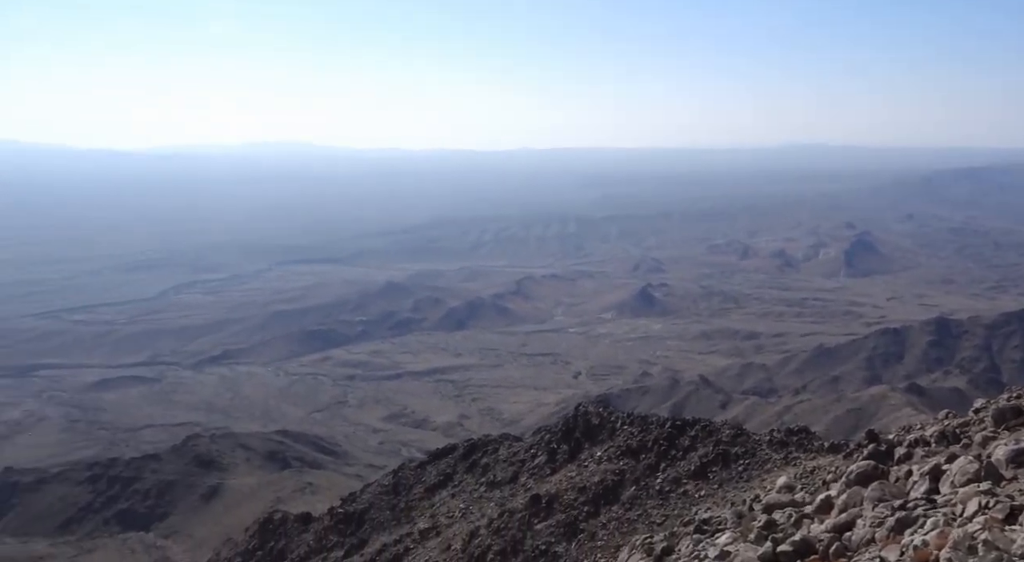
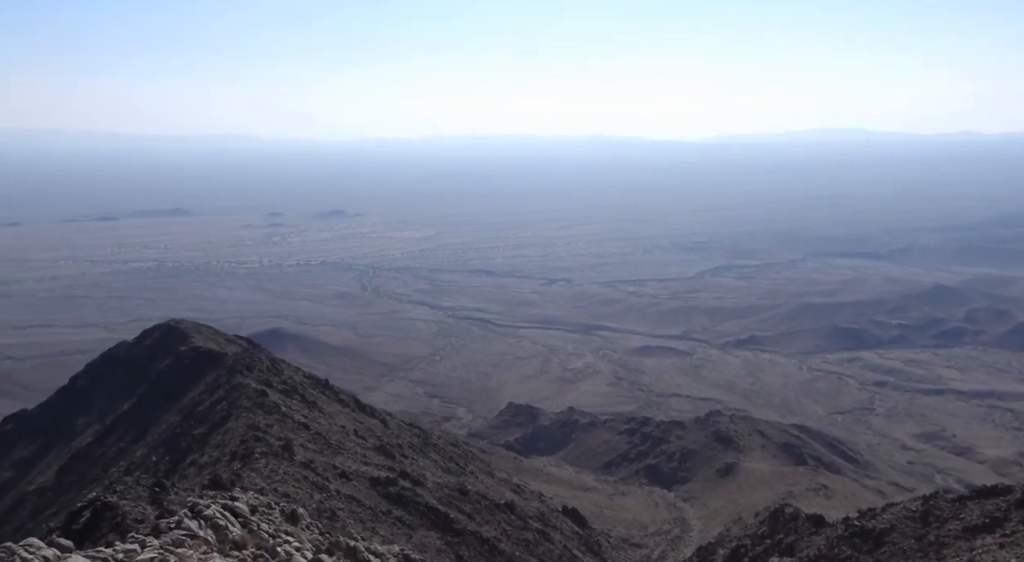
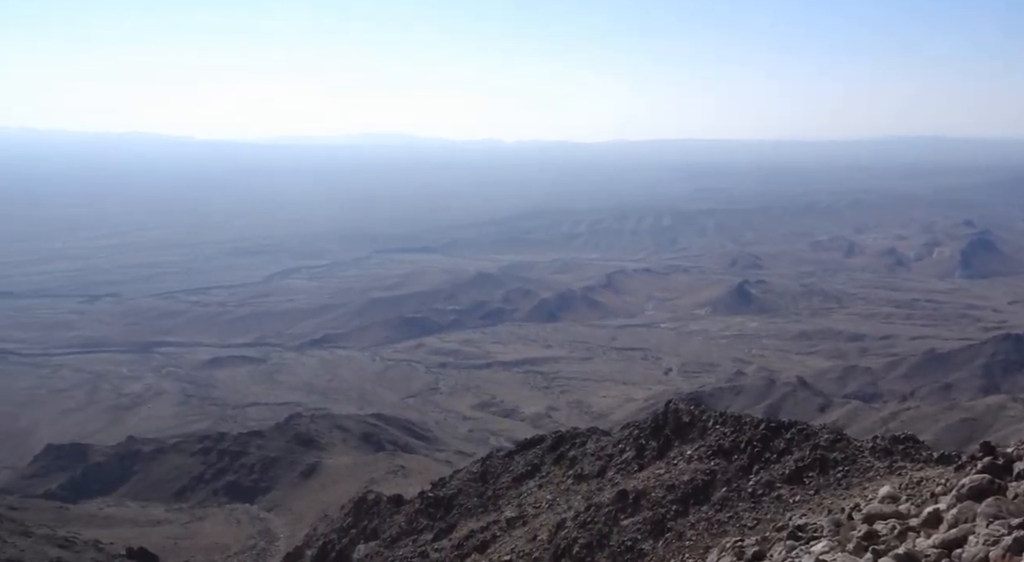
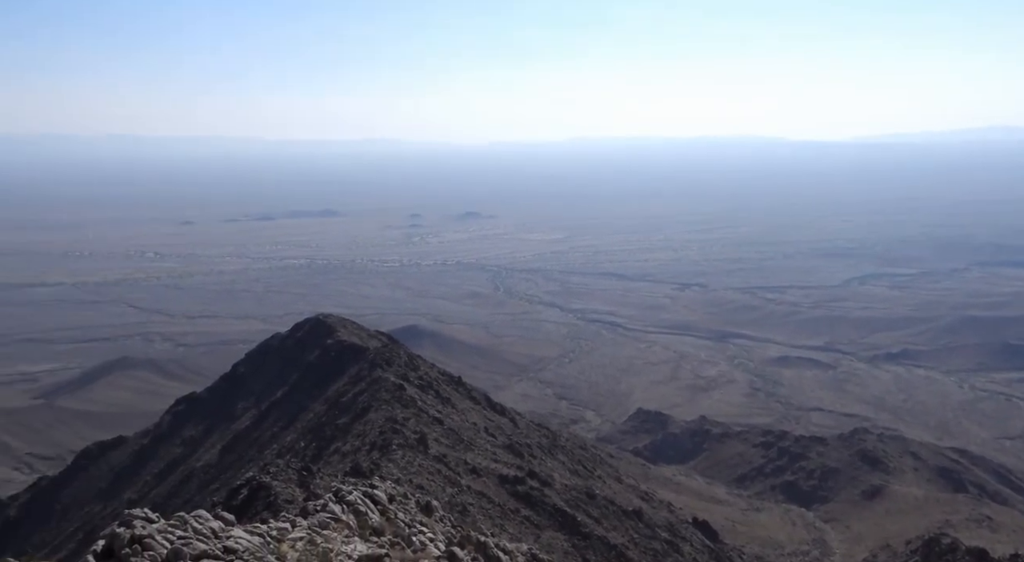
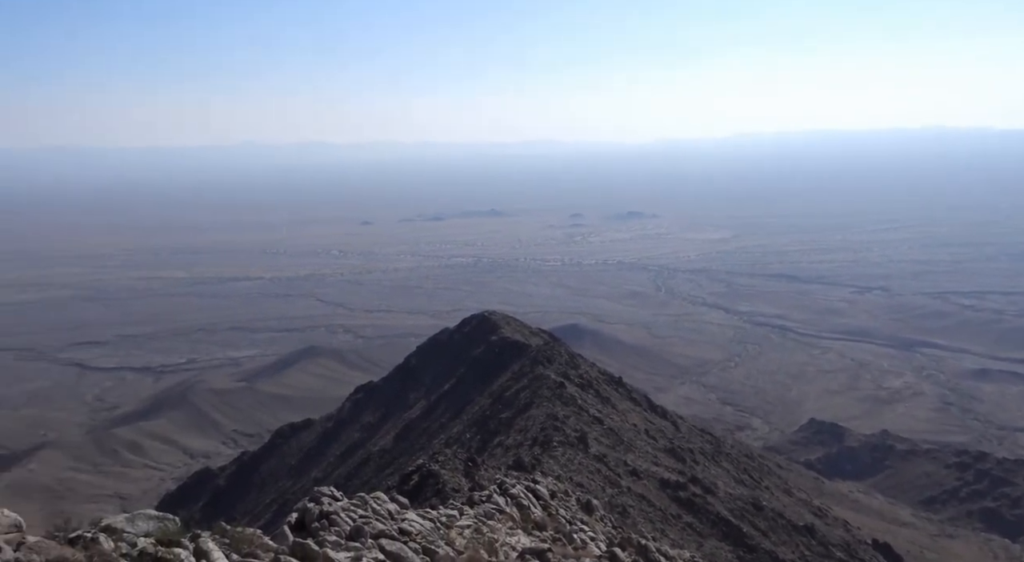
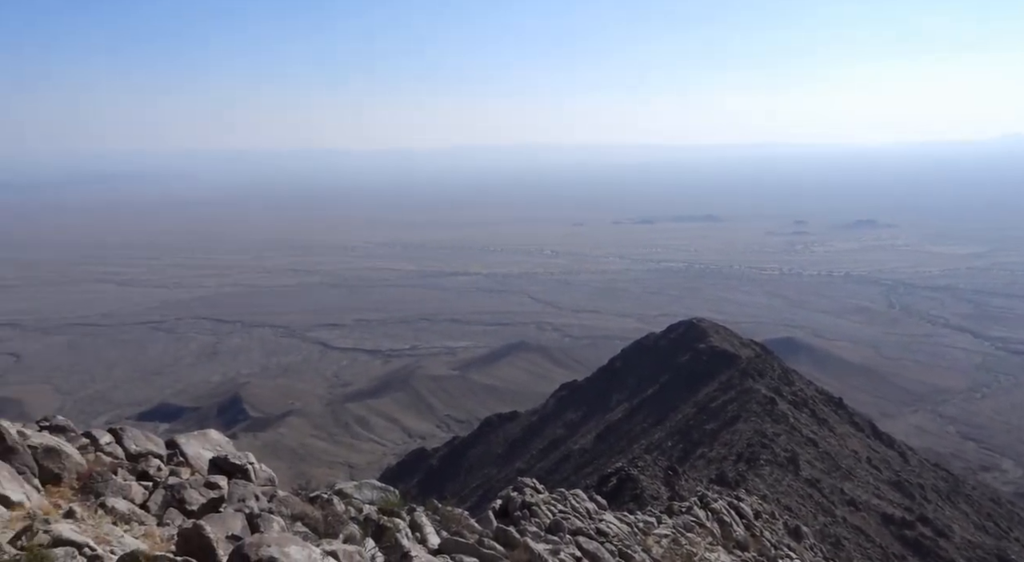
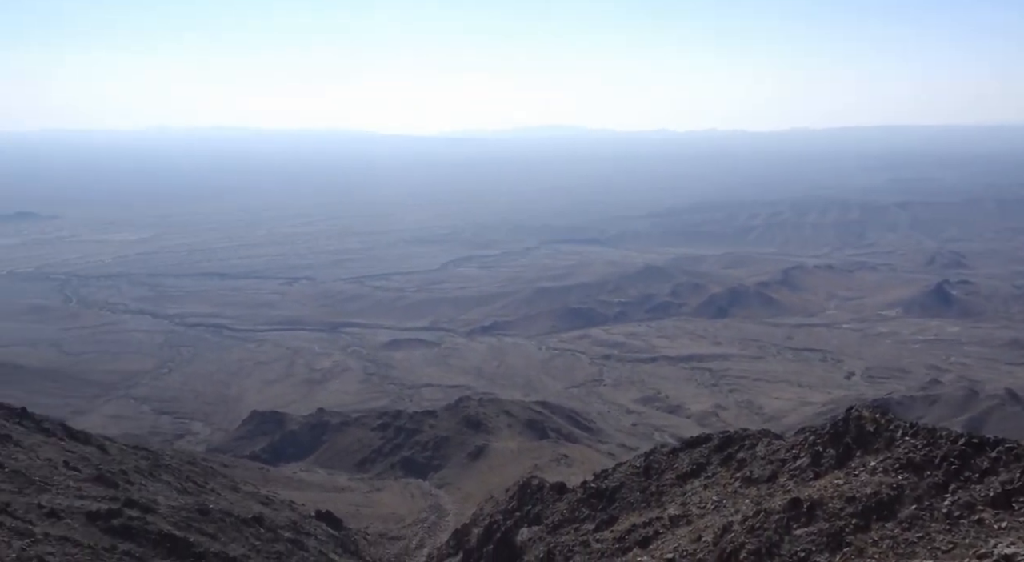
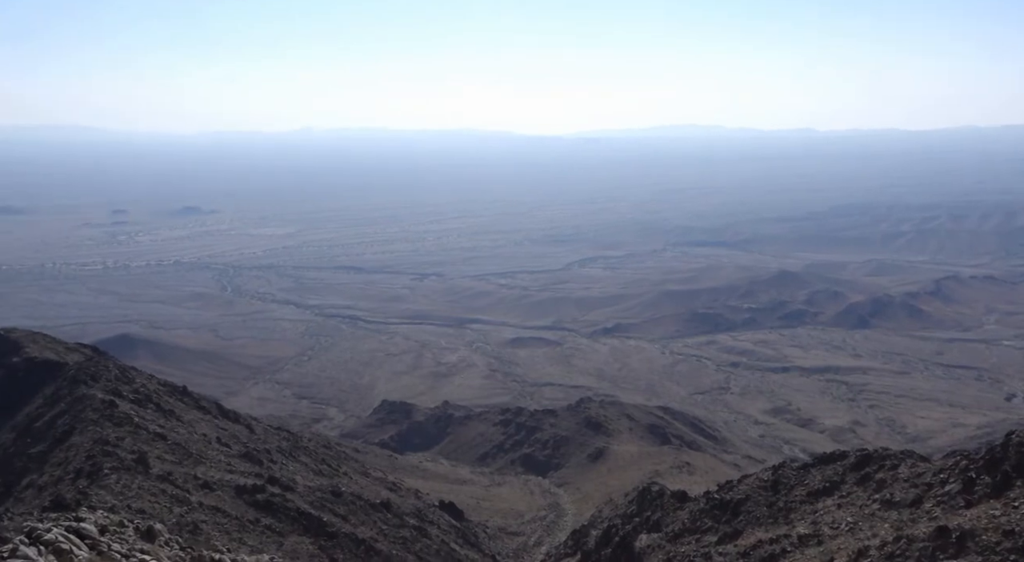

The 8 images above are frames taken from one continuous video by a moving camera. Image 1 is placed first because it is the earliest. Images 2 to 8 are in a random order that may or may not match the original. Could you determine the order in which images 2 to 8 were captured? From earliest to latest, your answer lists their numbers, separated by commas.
3, 7, 8, 2, 4, 5, 6
